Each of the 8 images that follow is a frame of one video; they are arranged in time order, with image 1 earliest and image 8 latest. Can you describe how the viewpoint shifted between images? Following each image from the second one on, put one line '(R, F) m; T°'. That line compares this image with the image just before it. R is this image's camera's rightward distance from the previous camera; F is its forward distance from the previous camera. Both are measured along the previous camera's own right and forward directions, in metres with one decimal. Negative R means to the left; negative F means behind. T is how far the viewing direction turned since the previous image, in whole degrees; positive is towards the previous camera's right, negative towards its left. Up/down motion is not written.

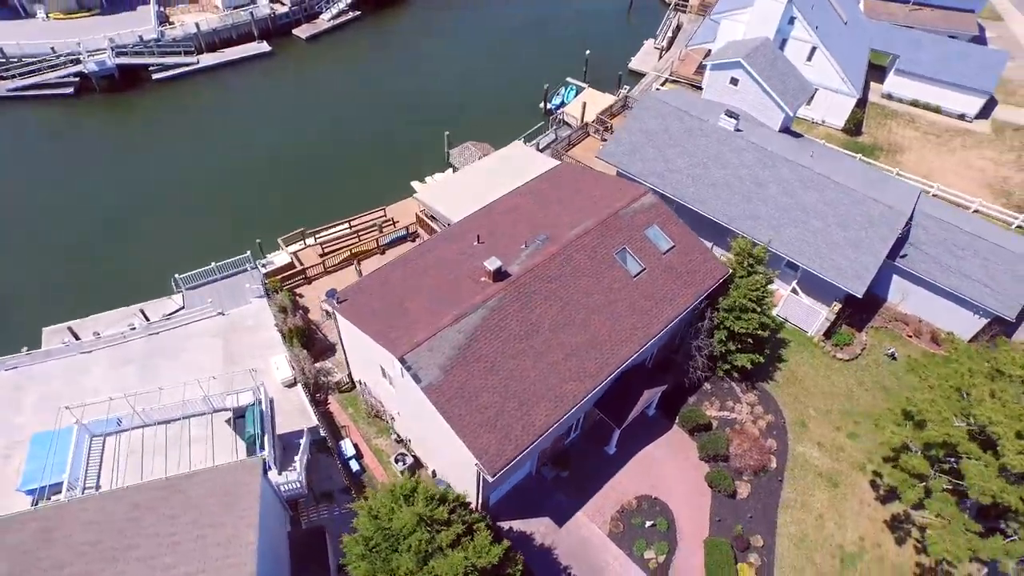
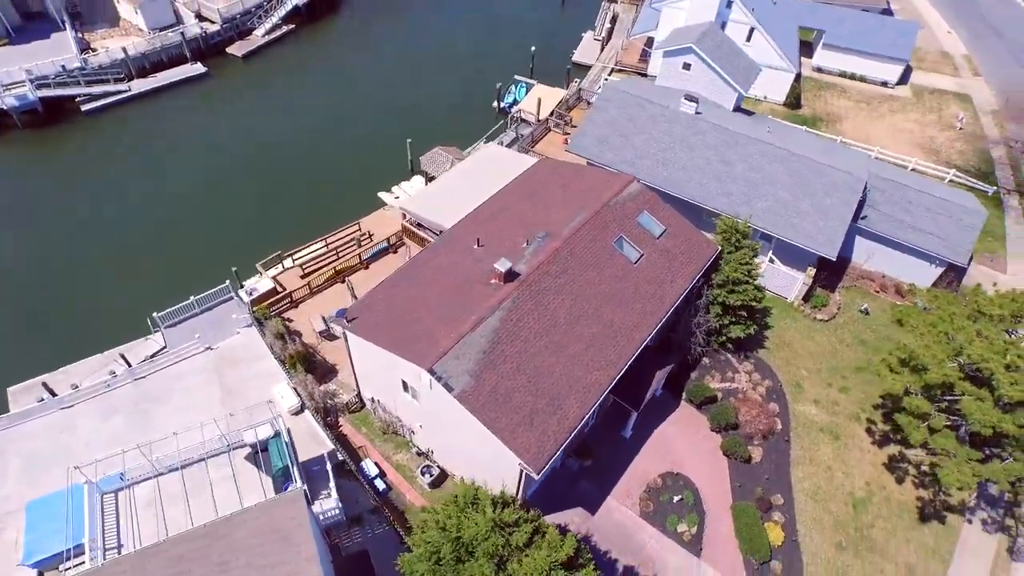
(-2.8, -0.1) m; +6°
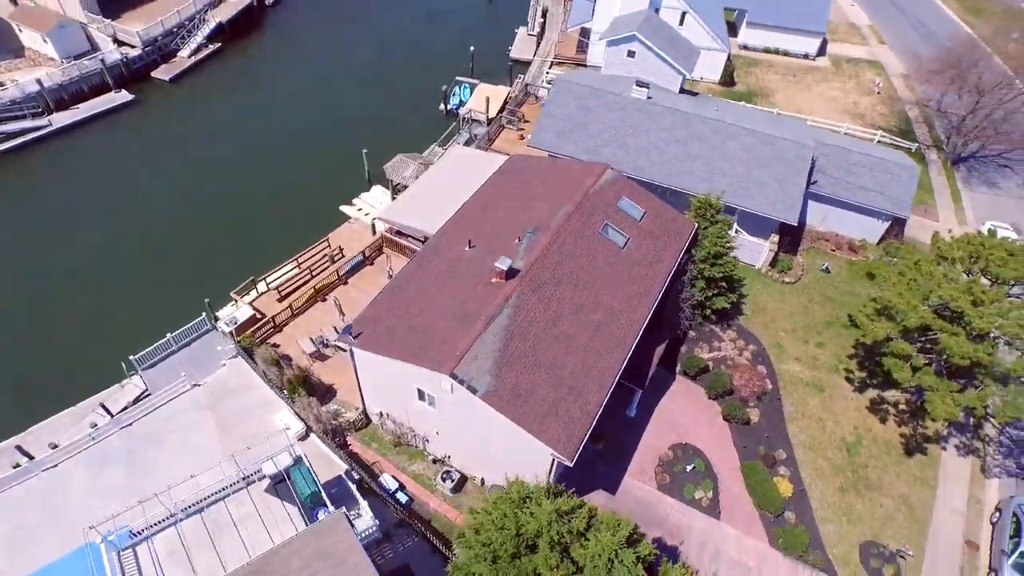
(-2.6, -0.1) m; +6°
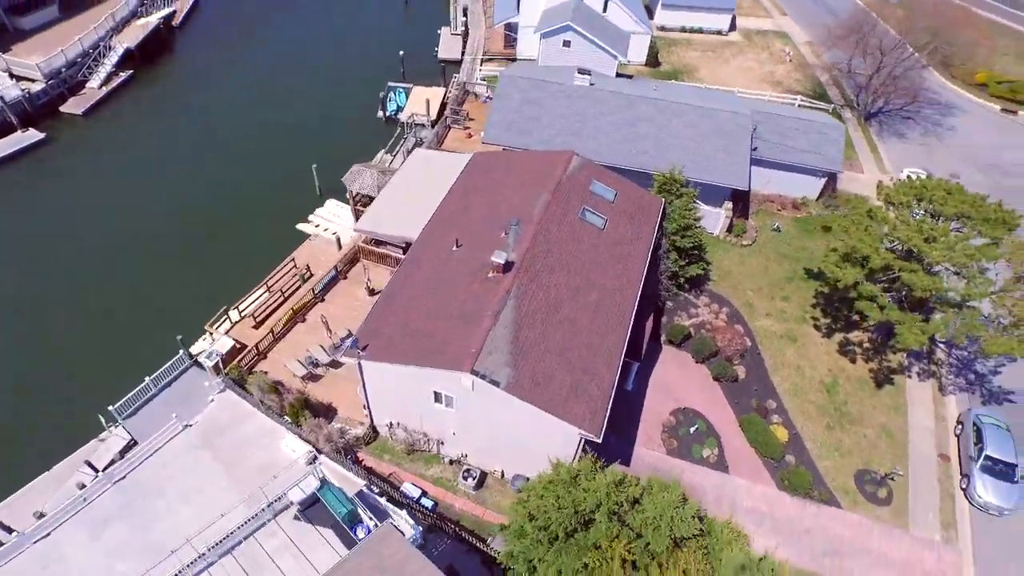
(-2.8, -0.2) m; +7°
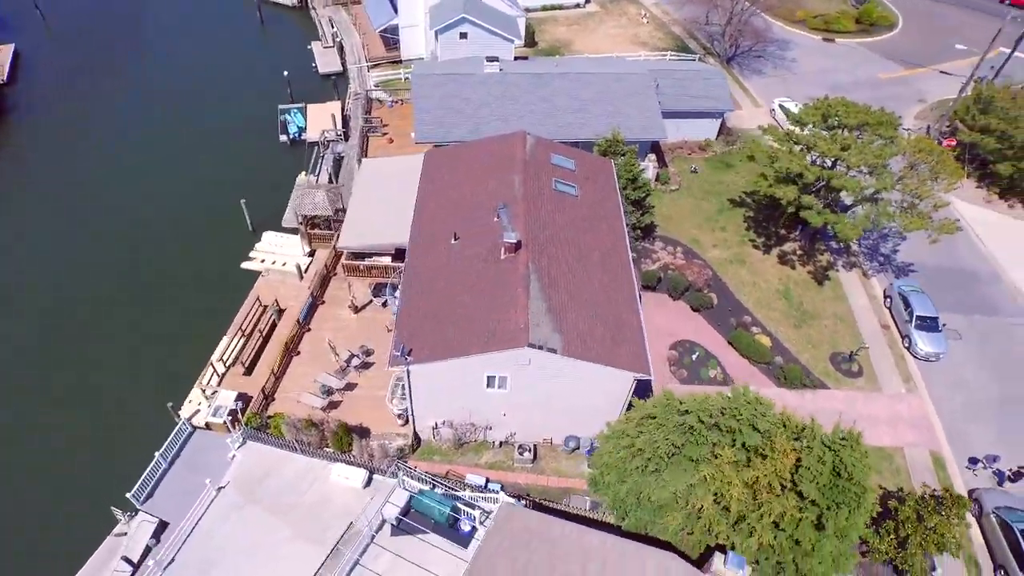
(-6.0, -0.4) m; +12°
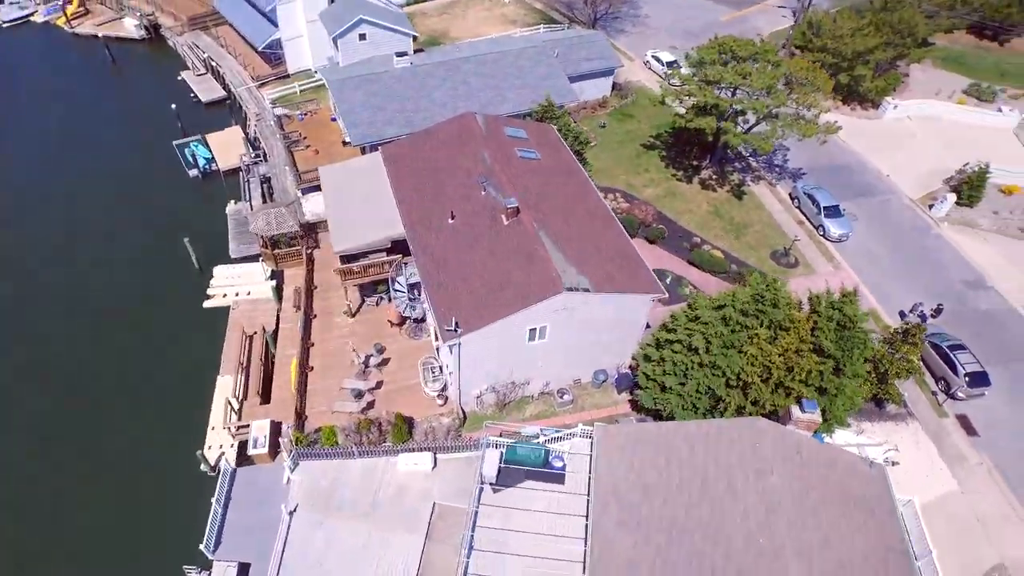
(-6.3, -1.1) m; +12°
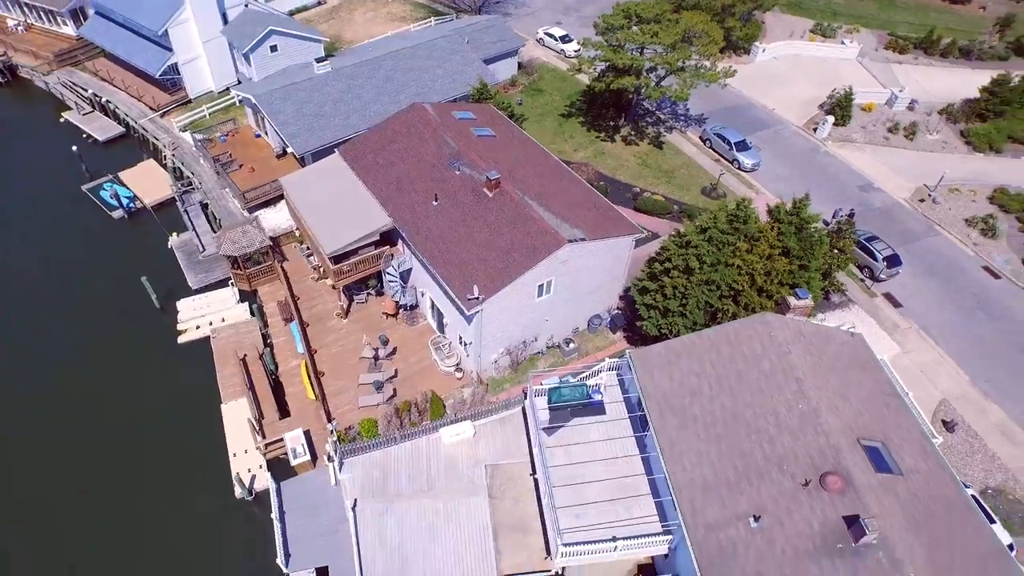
(-5.0, -1.2) m; +10°
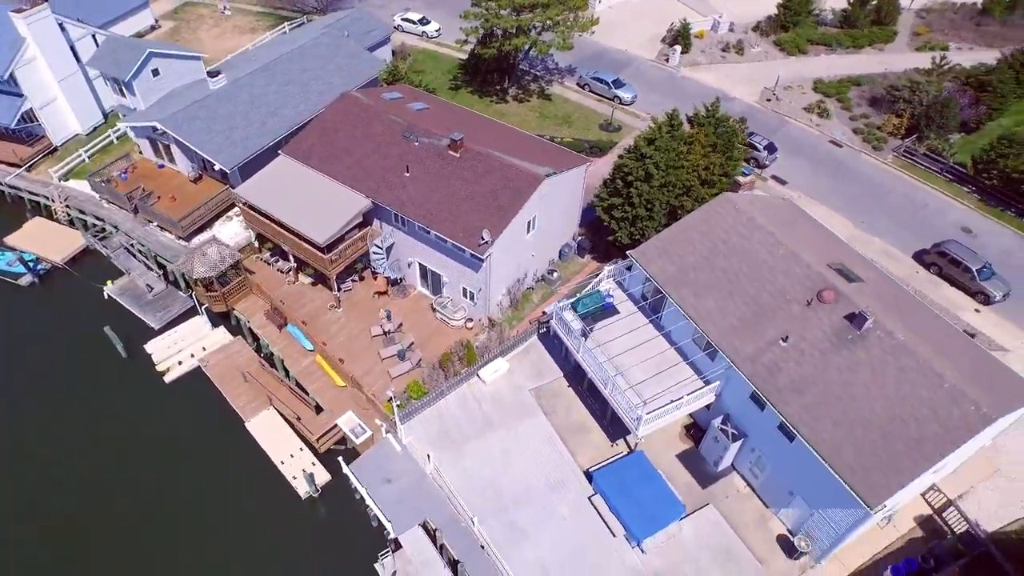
(-6.9, -1.7) m; +13°
